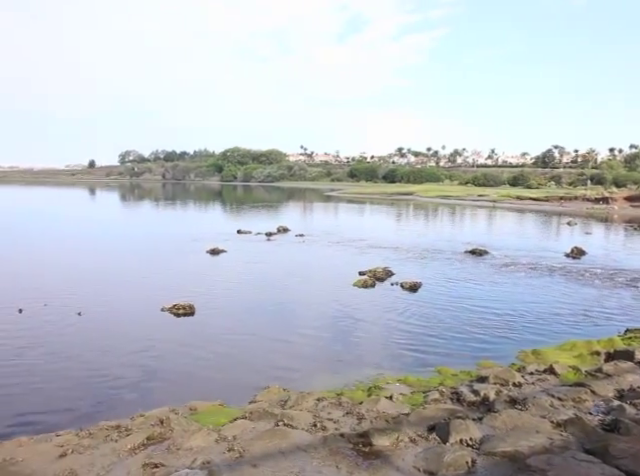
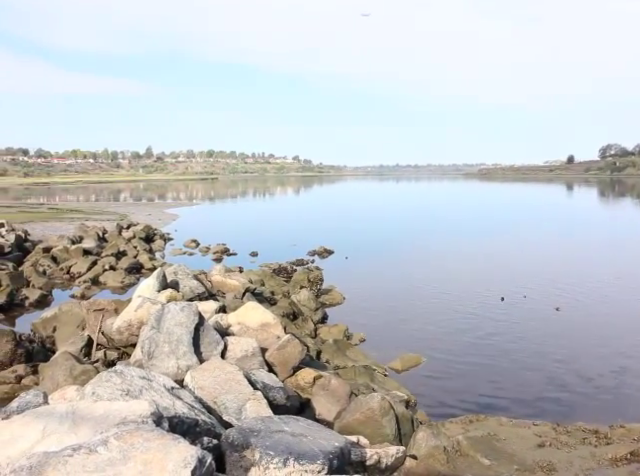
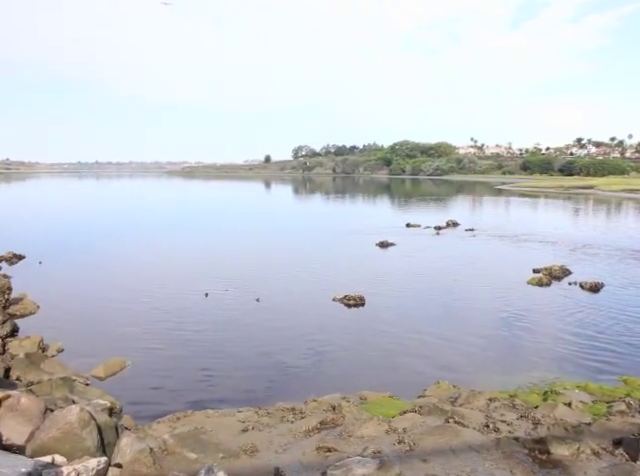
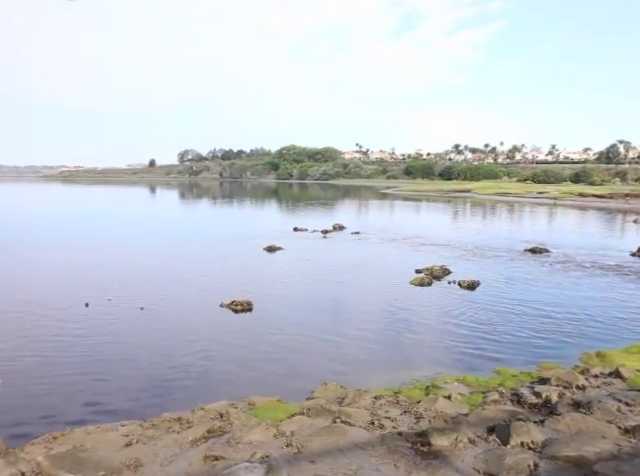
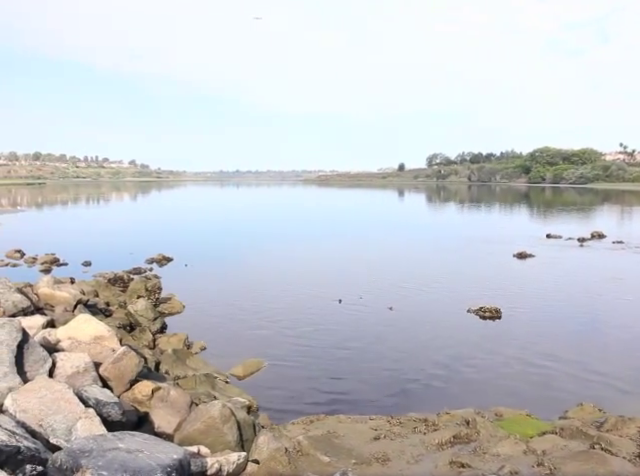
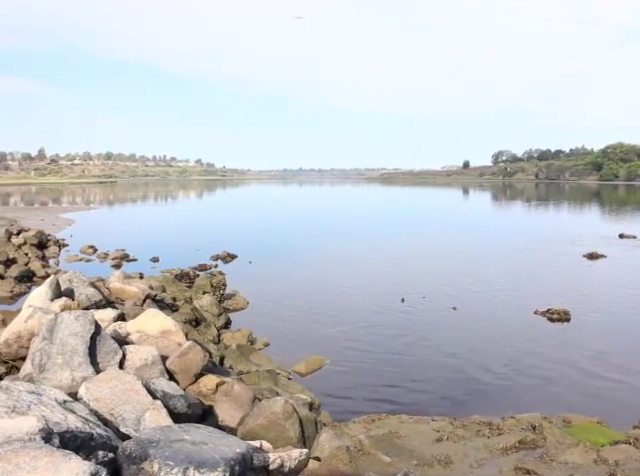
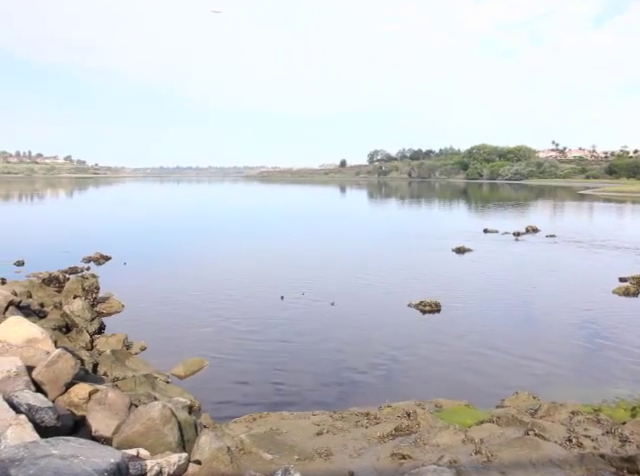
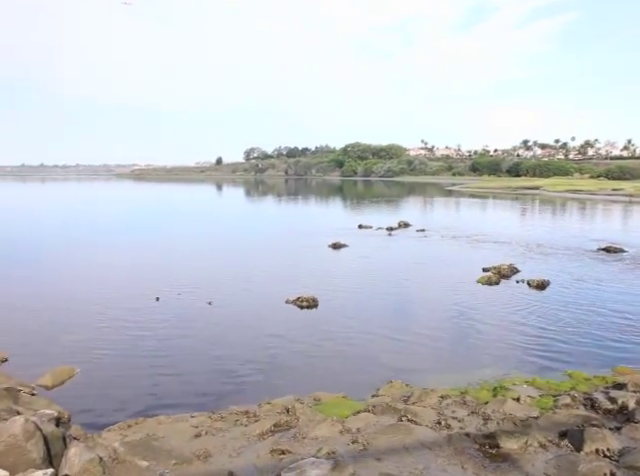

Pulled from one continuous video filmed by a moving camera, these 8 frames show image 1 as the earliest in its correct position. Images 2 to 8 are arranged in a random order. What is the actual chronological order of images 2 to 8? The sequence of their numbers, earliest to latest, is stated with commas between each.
4, 8, 3, 7, 5, 6, 2
